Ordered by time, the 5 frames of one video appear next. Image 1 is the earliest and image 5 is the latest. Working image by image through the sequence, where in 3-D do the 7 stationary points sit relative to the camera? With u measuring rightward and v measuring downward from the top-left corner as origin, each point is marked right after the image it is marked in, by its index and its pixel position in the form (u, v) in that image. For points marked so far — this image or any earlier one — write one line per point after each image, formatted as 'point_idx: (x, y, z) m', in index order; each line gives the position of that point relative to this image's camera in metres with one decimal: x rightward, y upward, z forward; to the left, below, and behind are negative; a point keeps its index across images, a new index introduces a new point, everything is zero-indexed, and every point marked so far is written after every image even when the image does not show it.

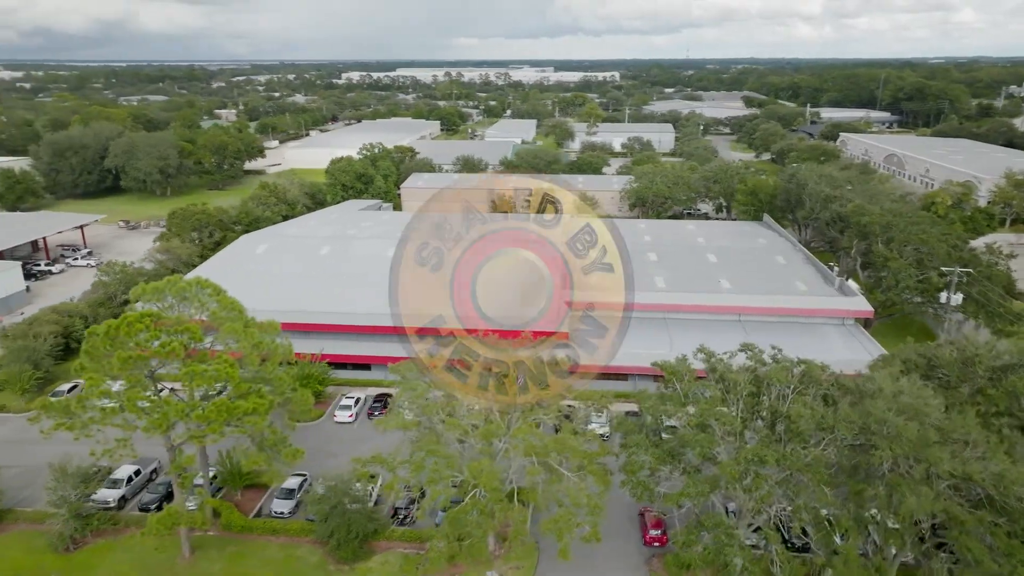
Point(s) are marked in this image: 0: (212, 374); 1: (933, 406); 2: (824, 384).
0: (-5.6, -1.6, +13.0) m
1: (+7.5, -2.1, +12.6) m
2: (+5.8, -1.8, +13.2) m
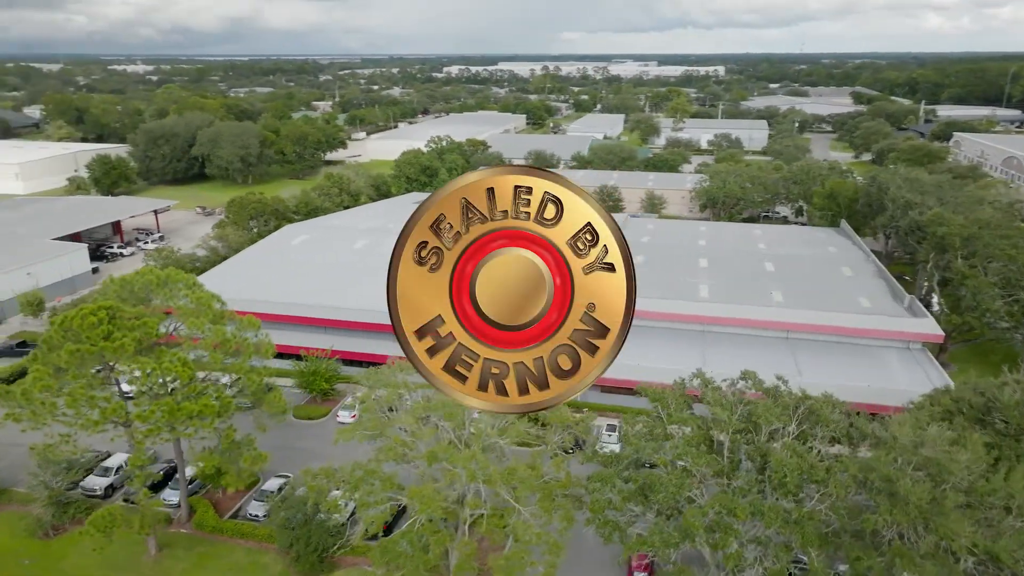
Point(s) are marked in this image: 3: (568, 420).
0: (-6.2, -1.5, +12.6) m
1: (+6.6, -2.6, +10.4) m
2: (+5.0, -2.2, +11.3) m
3: (+1.0, -2.4, +12.8) m
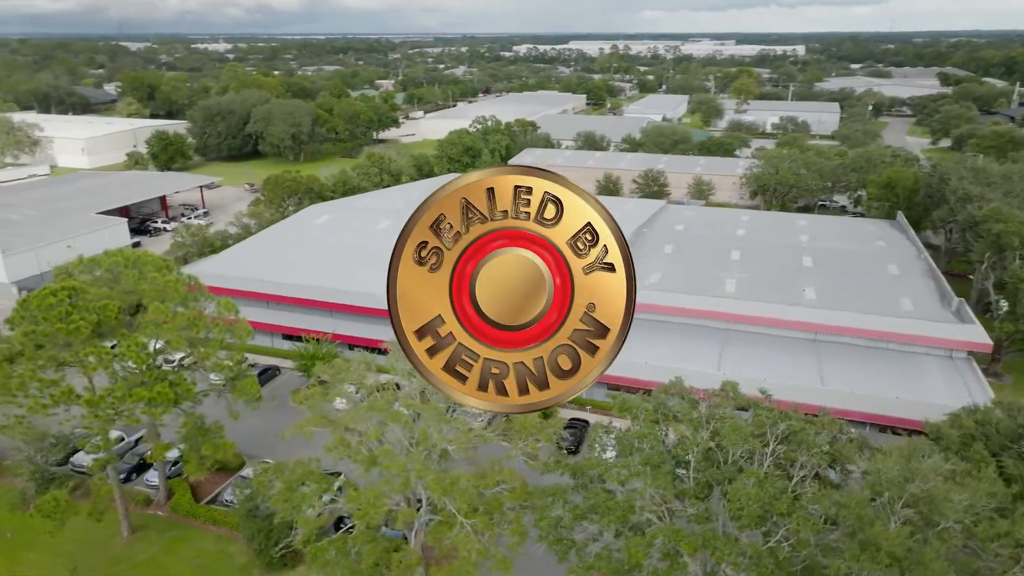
0: (-6.9, -1.2, +12.3) m
1: (+5.7, -2.7, +9.0) m
2: (+4.2, -2.3, +10.0) m
3: (+0.4, -2.3, +11.9) m
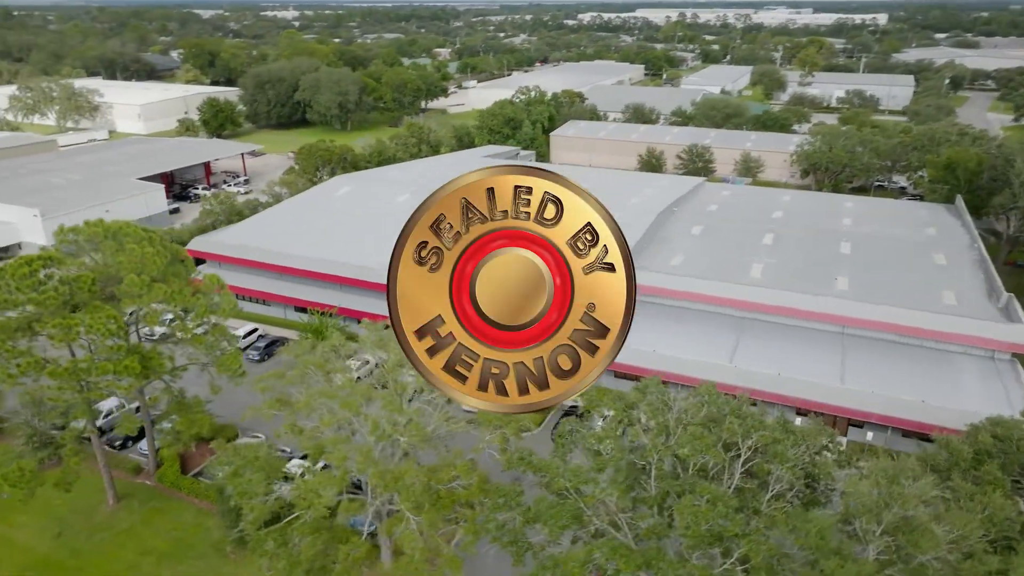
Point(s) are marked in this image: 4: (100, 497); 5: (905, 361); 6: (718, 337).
0: (-7.3, -0.7, +12.2) m
1: (+4.8, -2.8, +8.0) m
2: (+3.5, -2.3, +9.1) m
3: (-0.2, -2.1, +11.3) m
4: (-8.8, -4.4, +15.1) m
5: (+9.8, -1.8, +17.8) m
6: (+5.6, -1.3, +19.0) m
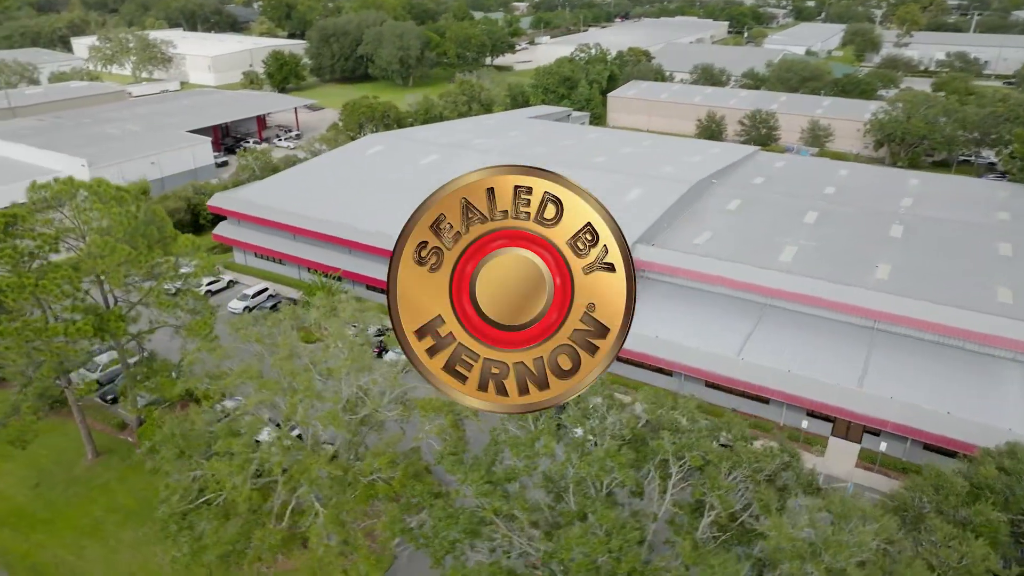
0: (-8.1, 0.0, +12.2) m
1: (+3.5, -2.9, +6.8) m
2: (+2.2, -2.3, +8.0) m
3: (-1.1, -1.8, +10.6) m
4: (-9.3, -3.5, +15.4) m
5: (+9.6, -1.7, +15.9) m
6: (+5.5, -0.9, +17.5) m
